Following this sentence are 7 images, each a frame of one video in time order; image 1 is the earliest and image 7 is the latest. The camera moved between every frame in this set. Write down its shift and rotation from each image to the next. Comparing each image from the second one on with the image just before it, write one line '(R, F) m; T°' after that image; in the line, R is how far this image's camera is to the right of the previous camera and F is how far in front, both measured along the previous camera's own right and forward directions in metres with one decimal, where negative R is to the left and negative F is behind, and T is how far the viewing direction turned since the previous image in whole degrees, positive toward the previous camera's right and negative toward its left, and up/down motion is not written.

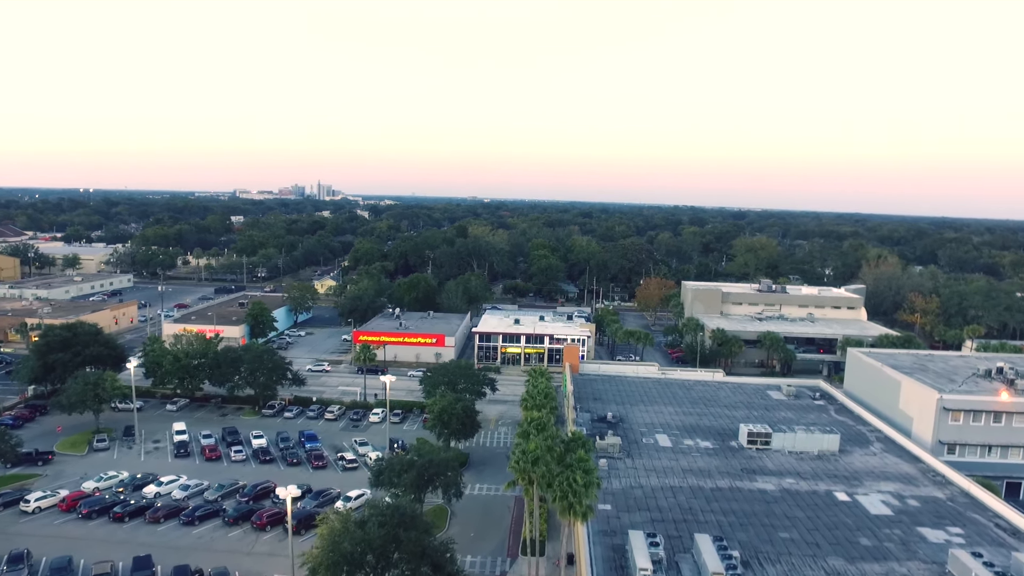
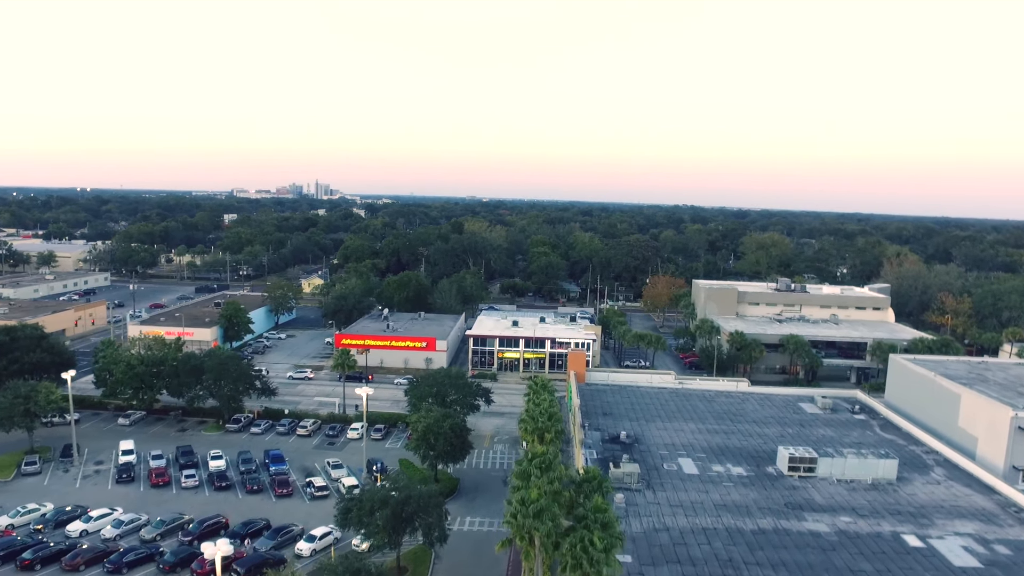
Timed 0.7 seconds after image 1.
(+0.1, +6.2) m; 0°
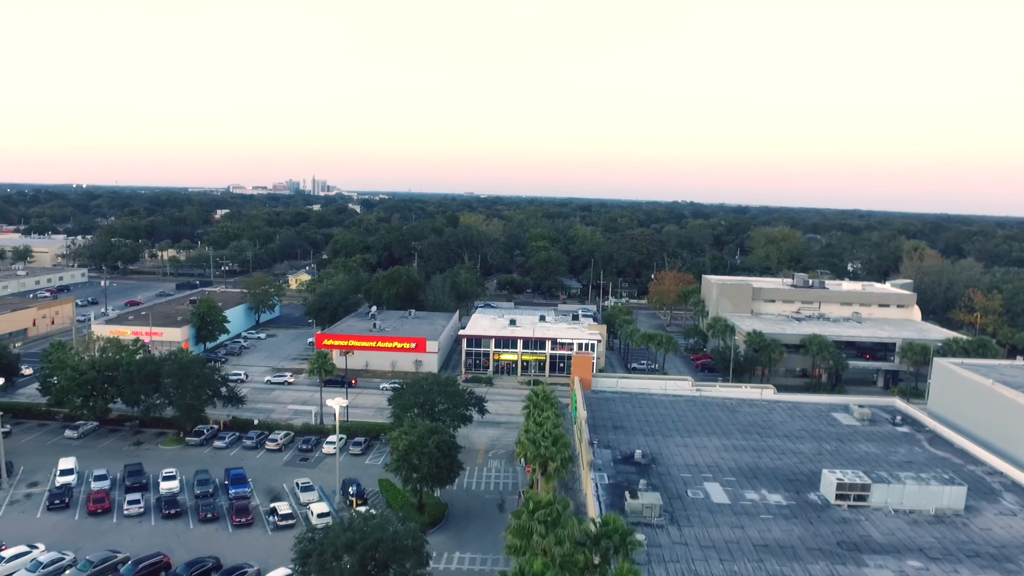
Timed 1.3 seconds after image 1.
(+0.1, +5.3) m; 0°
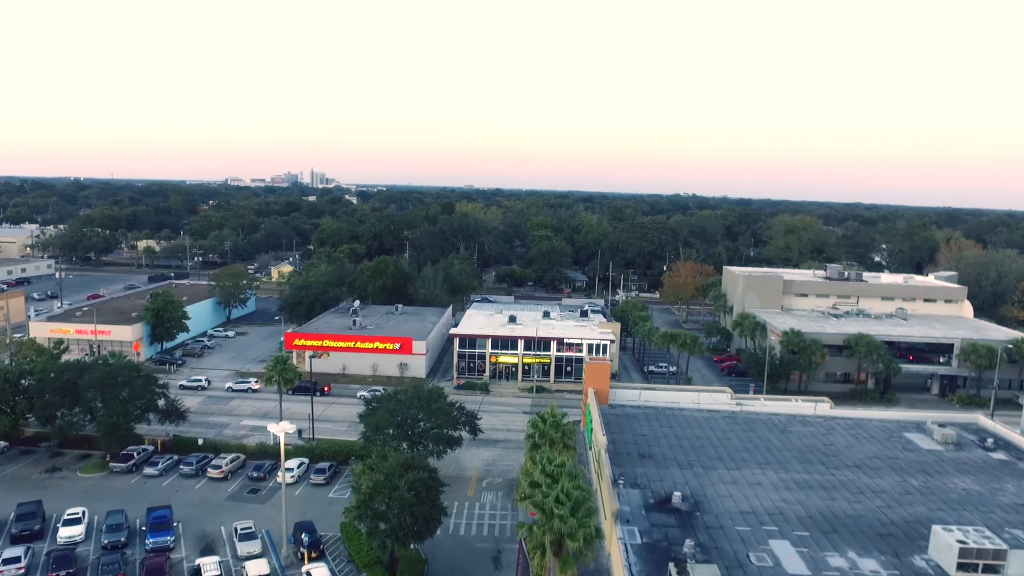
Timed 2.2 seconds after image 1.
(0.0, +7.7) m; 0°
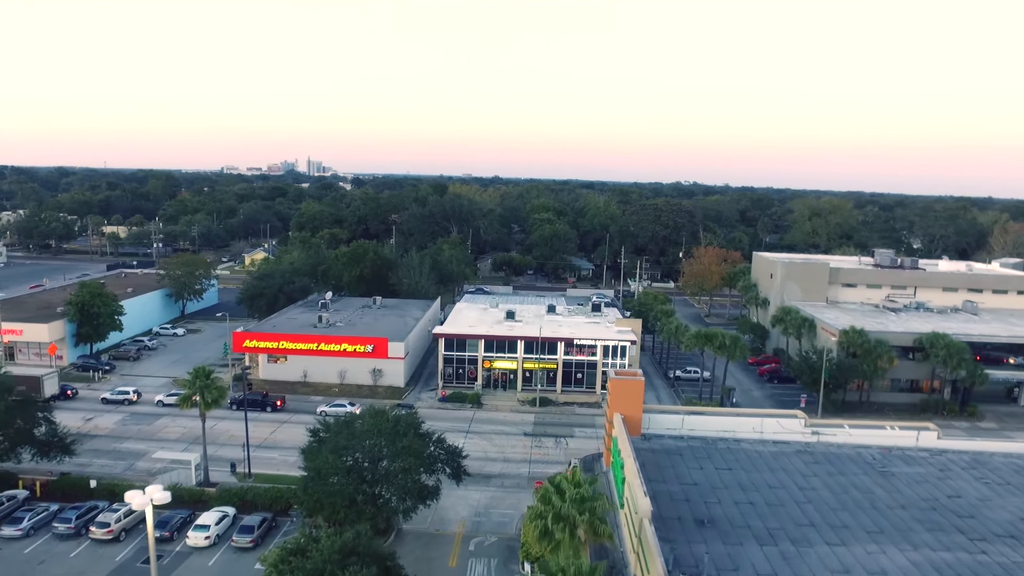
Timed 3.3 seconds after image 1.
(0.0, +9.1) m; 0°
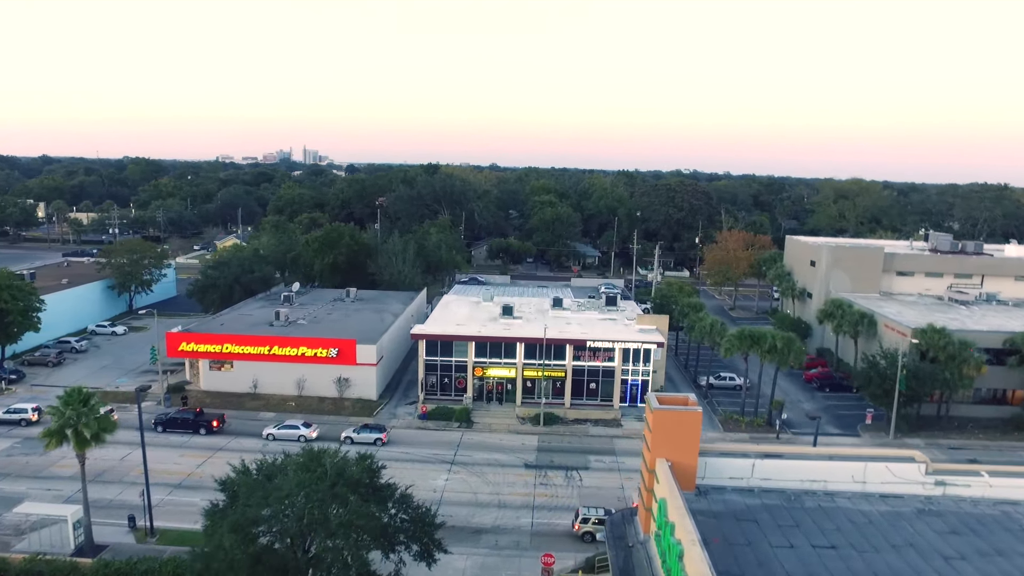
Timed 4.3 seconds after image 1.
(0.0, +7.9) m; 0°
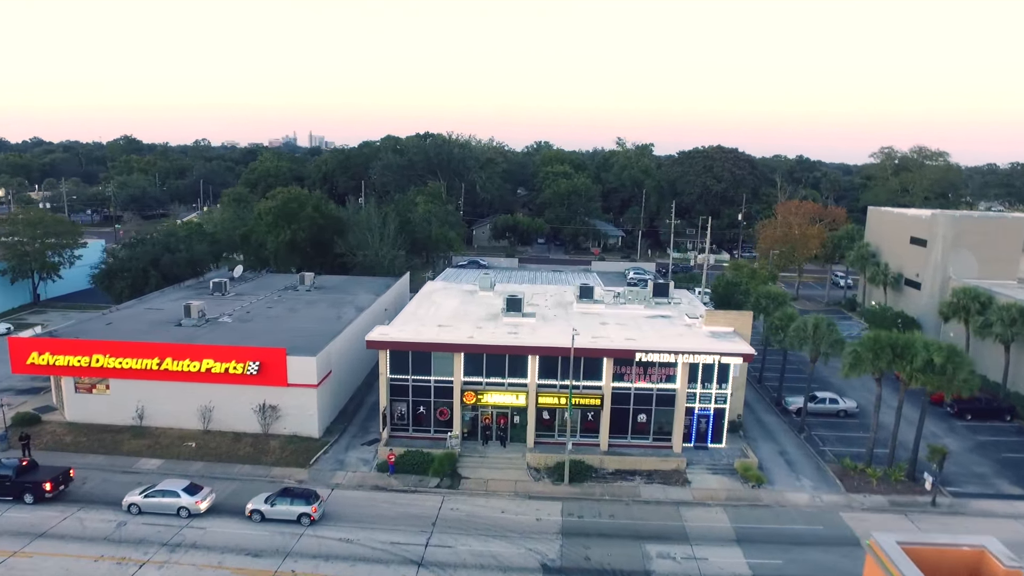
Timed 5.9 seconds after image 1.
(0.0, +11.2) m; -1°
